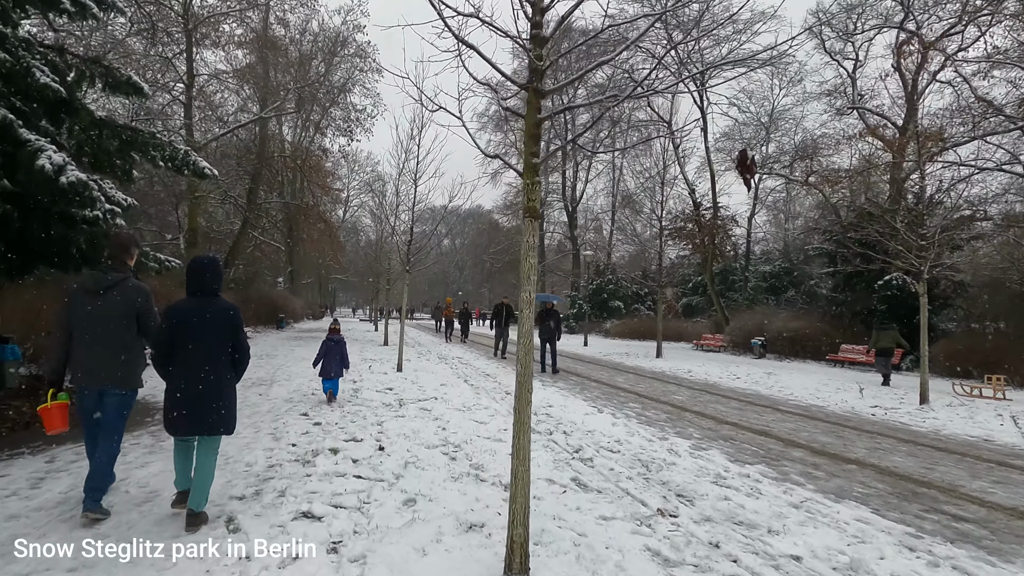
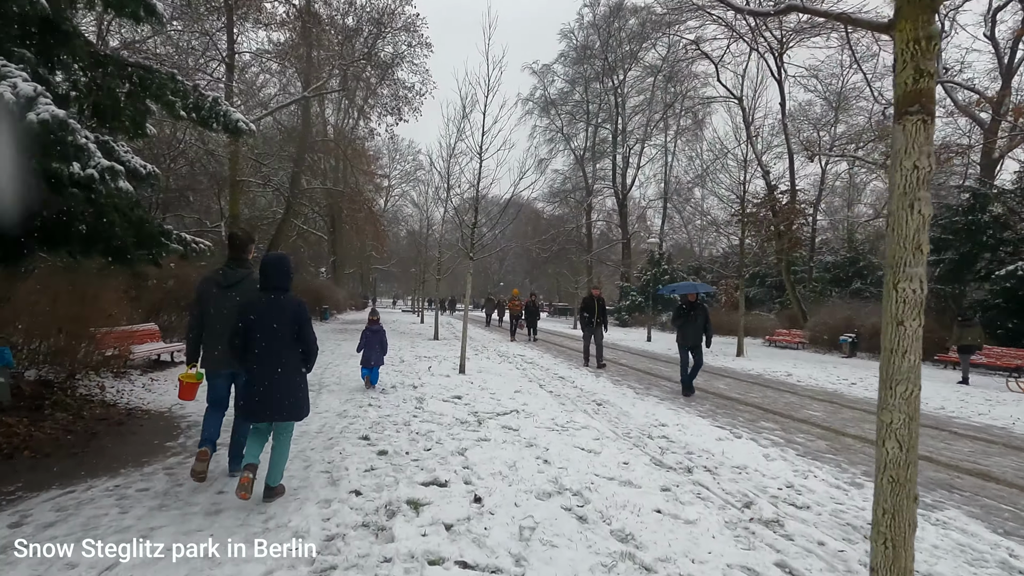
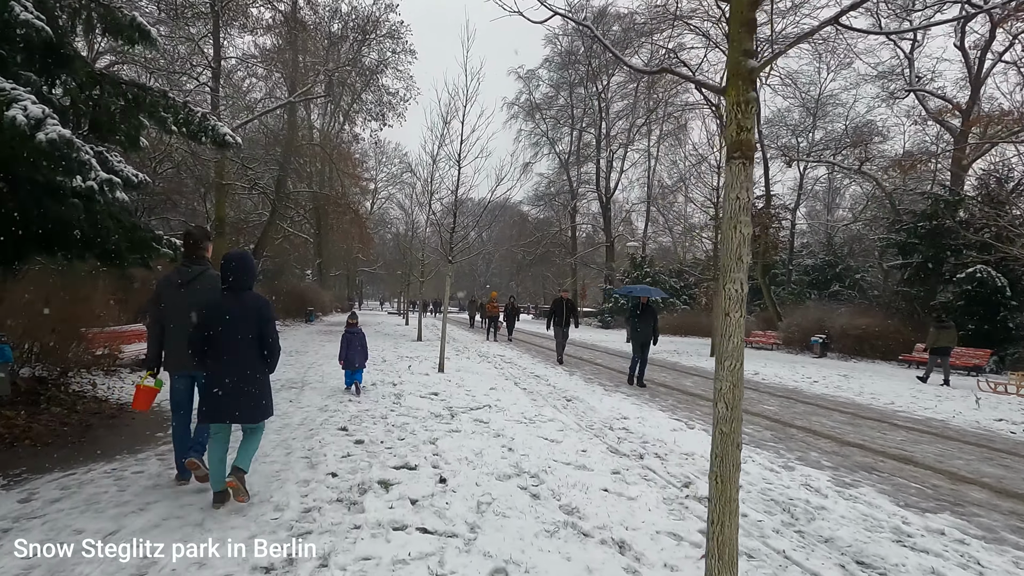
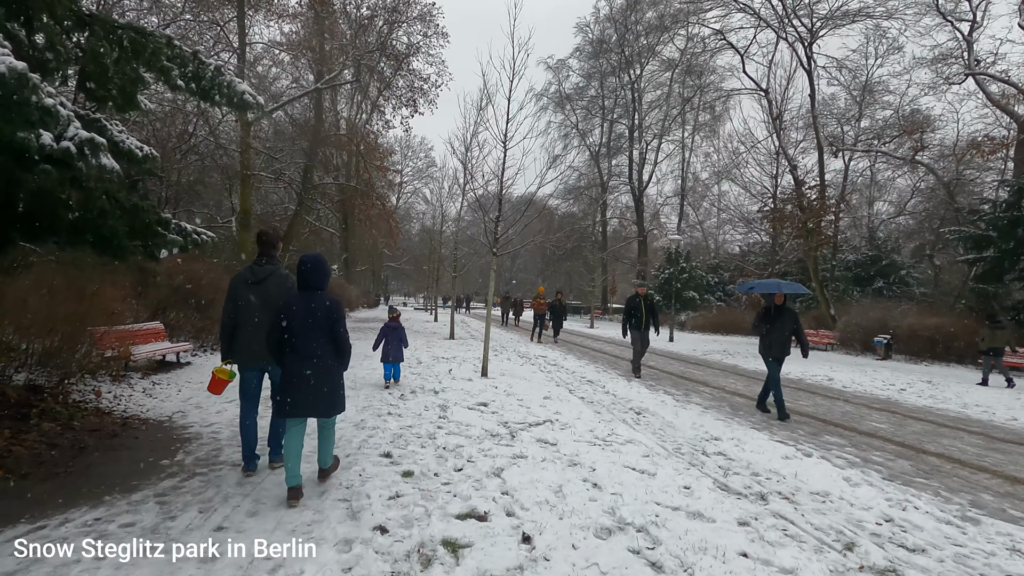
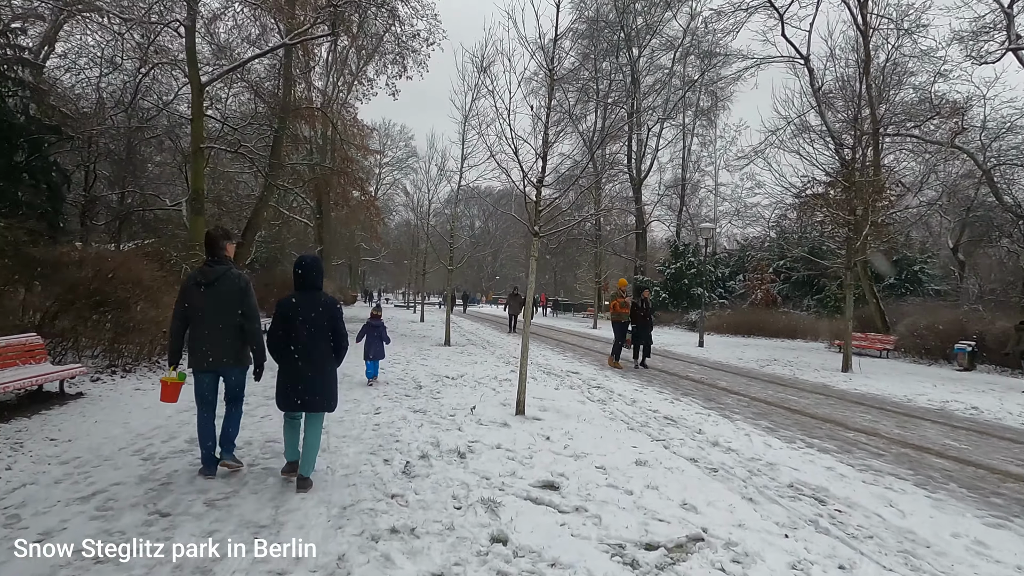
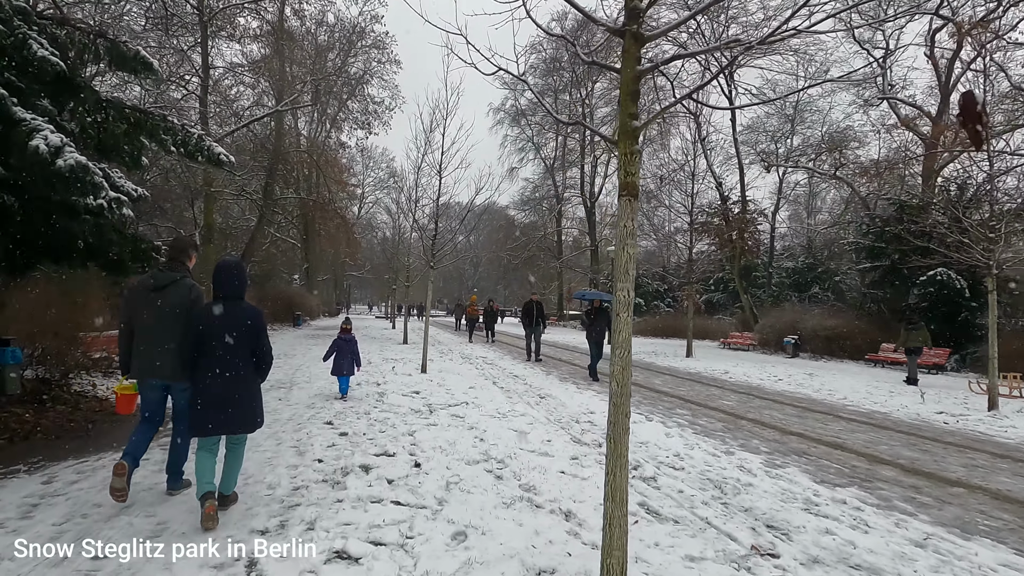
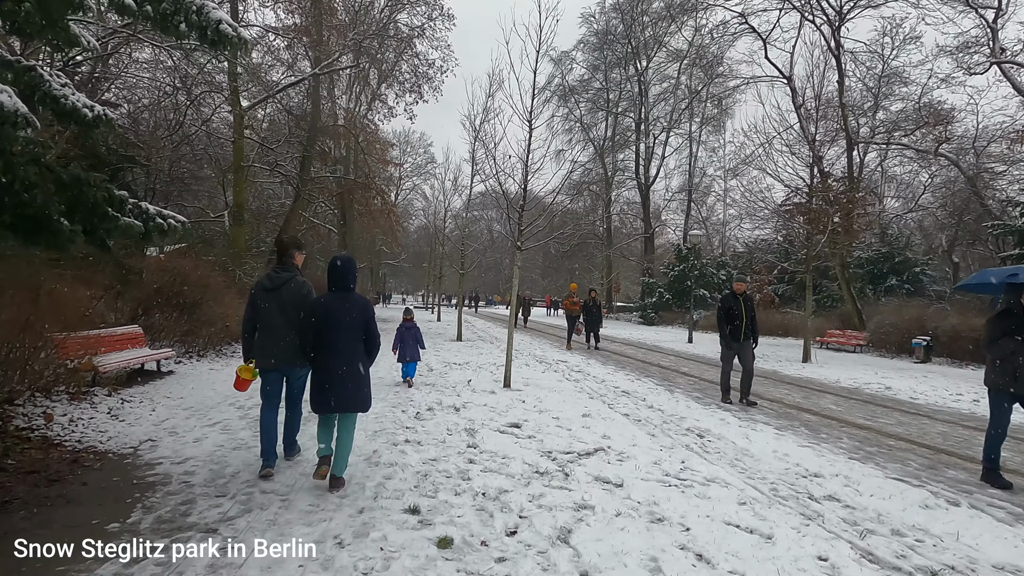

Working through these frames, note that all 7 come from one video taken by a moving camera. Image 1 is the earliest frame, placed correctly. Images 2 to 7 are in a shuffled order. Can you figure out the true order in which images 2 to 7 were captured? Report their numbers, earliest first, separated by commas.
6, 3, 2, 4, 7, 5
